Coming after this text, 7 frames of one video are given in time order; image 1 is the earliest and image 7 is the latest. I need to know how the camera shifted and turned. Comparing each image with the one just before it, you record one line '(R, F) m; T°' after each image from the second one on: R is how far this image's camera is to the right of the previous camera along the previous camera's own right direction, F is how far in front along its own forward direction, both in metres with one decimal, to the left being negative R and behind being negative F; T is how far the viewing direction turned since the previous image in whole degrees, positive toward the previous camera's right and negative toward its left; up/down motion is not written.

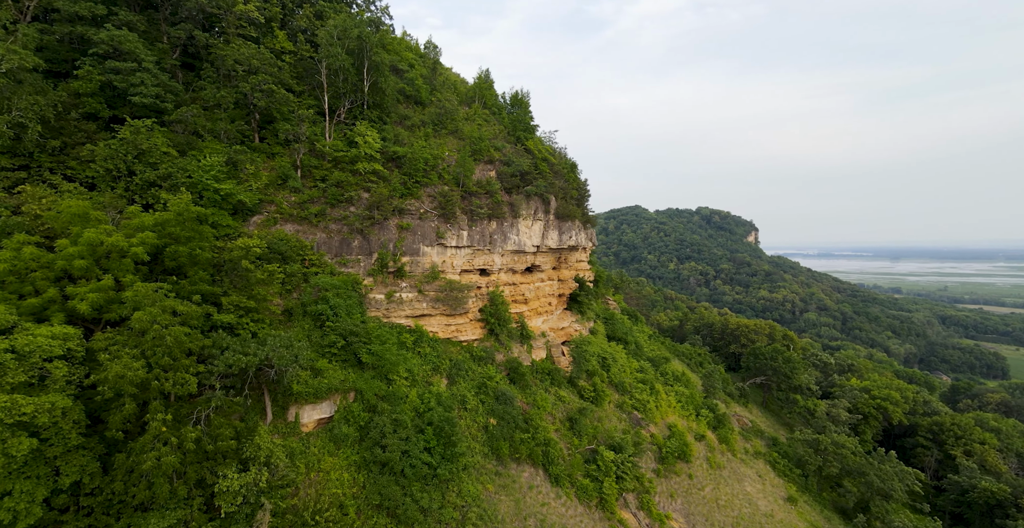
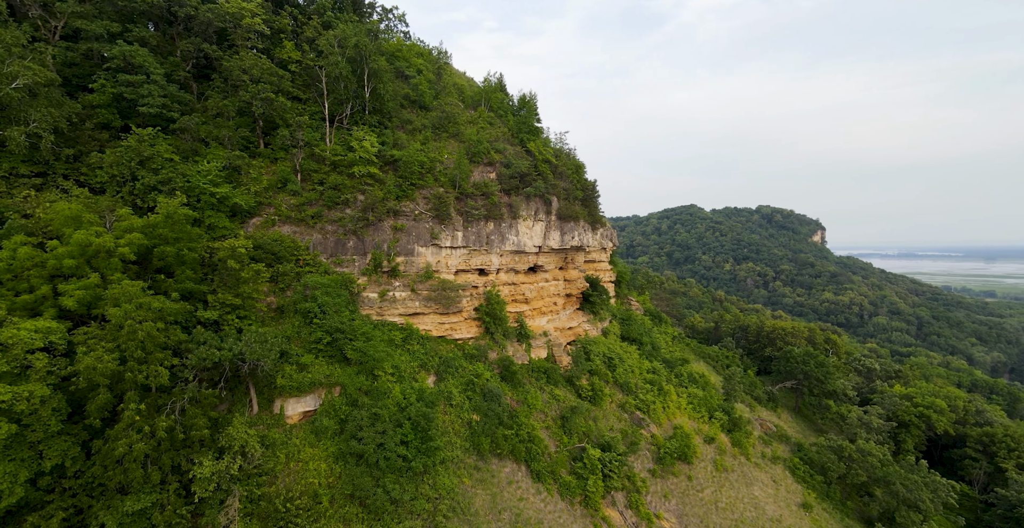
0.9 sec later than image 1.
(+1.4, 0.0) m; -4°
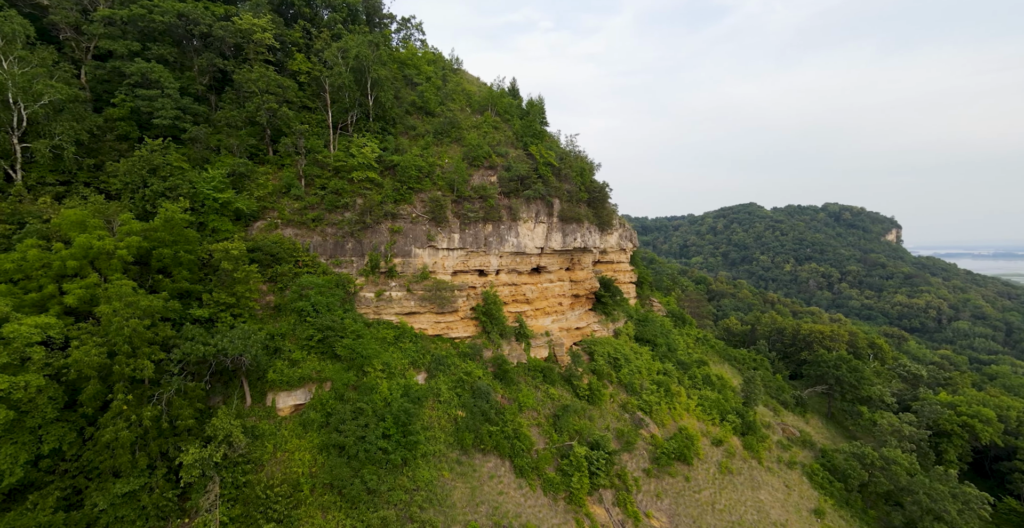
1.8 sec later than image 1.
(+1.3, -0.2) m; -4°
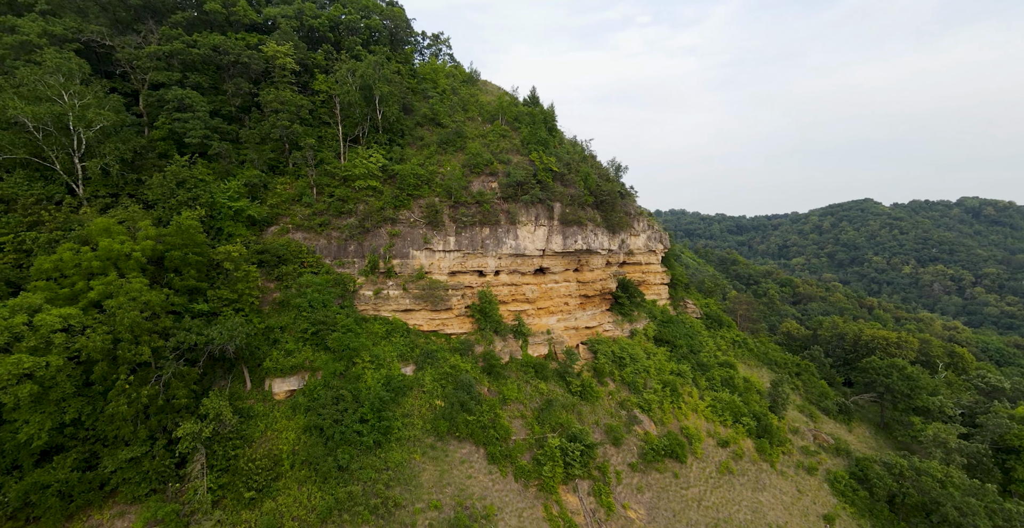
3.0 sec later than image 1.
(+2.2, -0.6) m; -6°
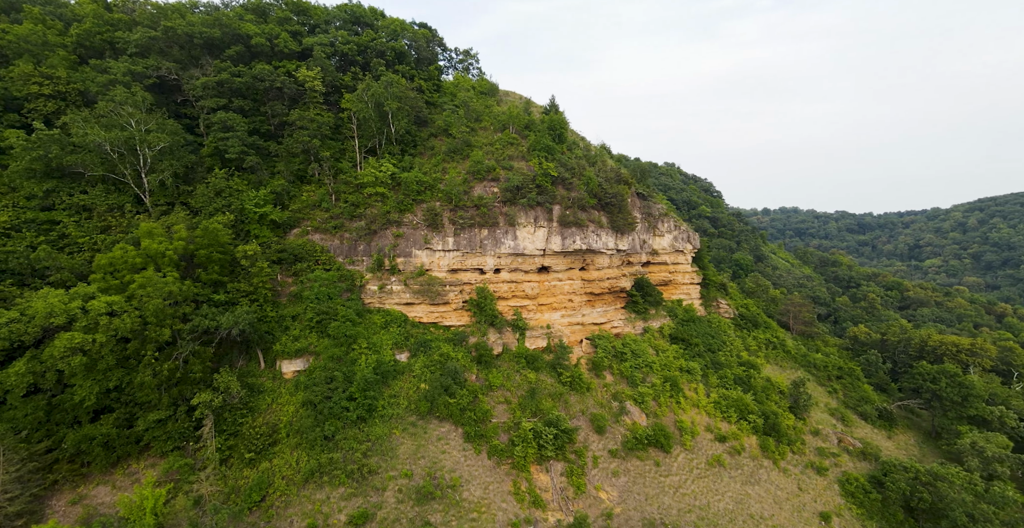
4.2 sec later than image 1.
(+2.3, -1.1) m; -6°
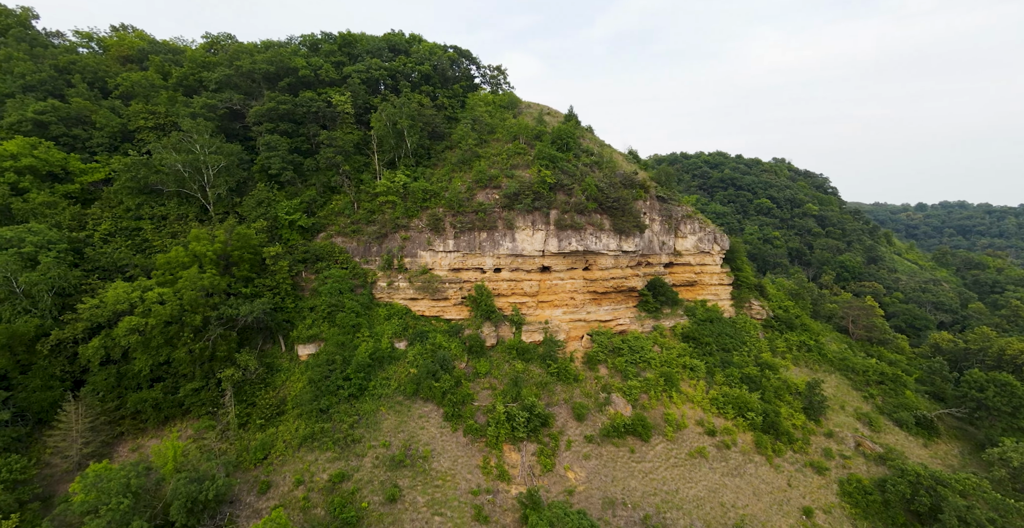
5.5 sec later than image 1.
(+2.7, -1.6) m; -6°
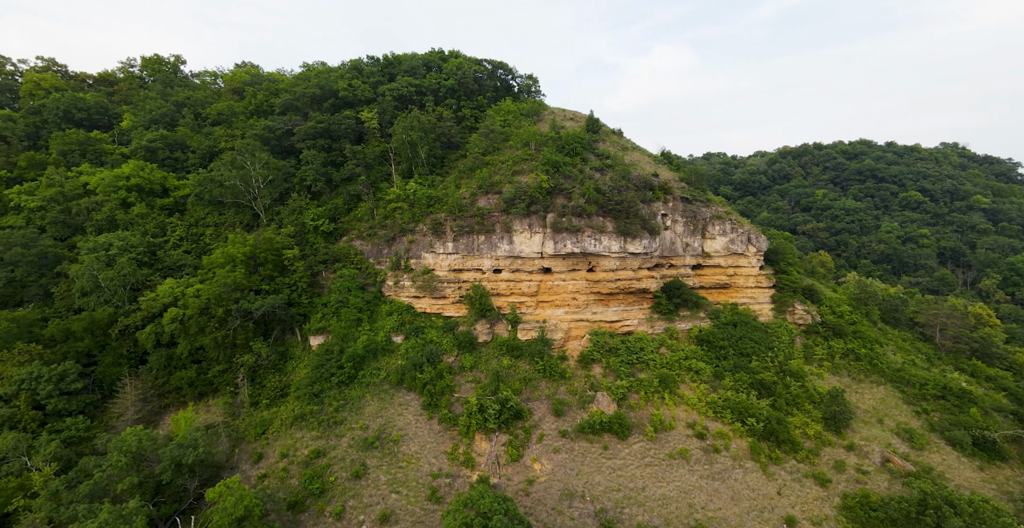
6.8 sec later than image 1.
(+3.5, -1.2) m; -8°
